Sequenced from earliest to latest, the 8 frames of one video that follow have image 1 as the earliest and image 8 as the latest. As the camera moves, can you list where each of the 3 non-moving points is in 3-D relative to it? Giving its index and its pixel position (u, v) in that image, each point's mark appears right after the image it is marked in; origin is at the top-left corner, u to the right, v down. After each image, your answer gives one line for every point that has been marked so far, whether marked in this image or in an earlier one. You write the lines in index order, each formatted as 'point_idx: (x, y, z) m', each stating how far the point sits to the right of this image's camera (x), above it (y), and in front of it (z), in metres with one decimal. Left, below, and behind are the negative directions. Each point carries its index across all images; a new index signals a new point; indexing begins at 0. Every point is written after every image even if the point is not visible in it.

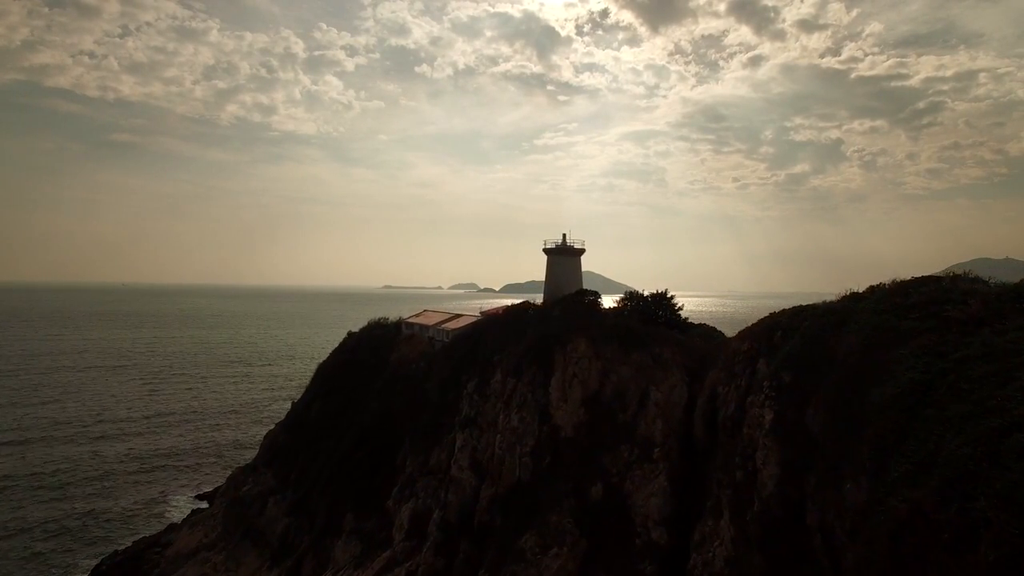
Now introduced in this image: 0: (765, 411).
0: (+8.9, -4.3, +19.4) m
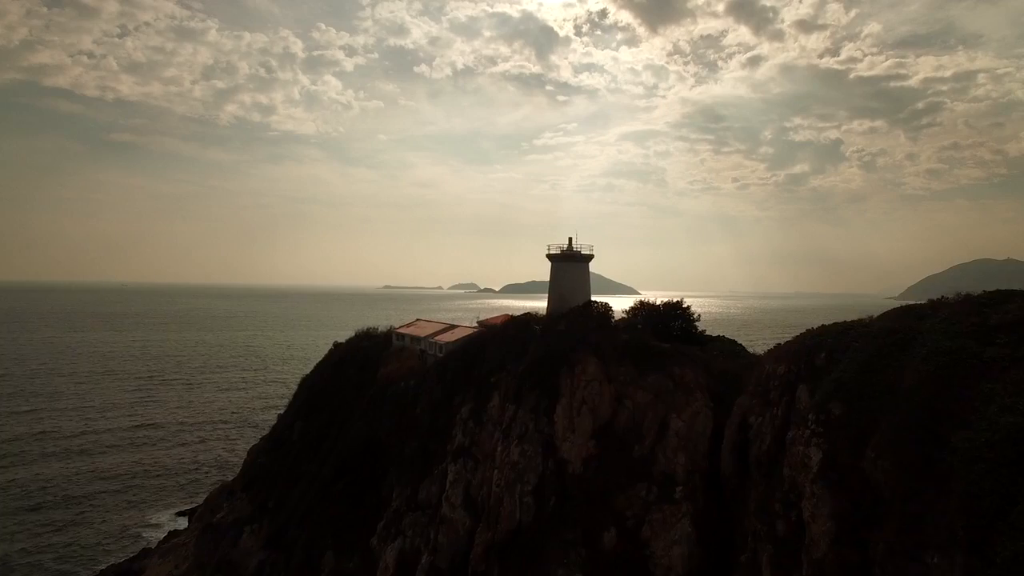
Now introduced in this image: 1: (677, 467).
0: (+8.9, -4.8, +16.3) m
1: (+6.0, -6.5, +19.8) m
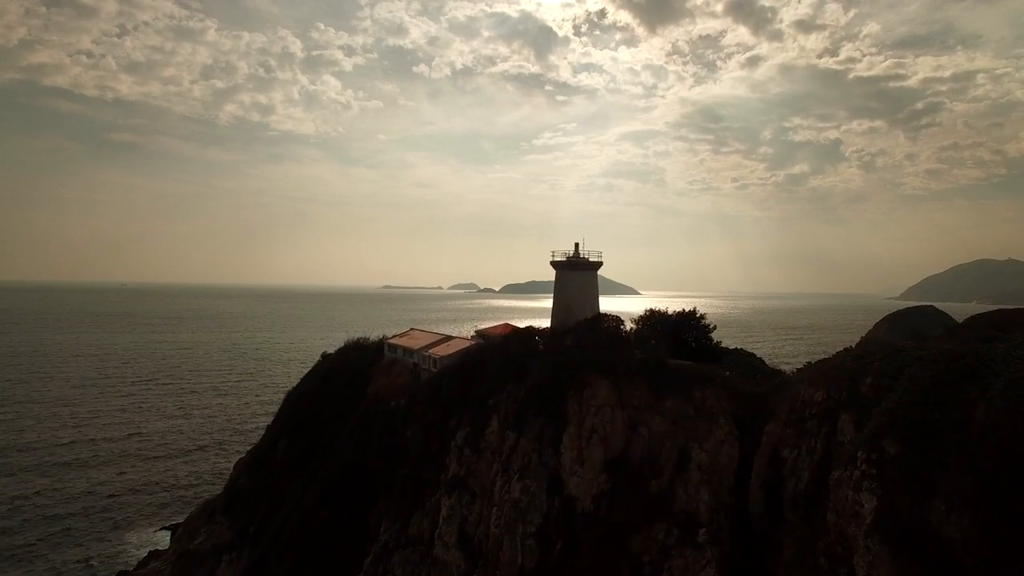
0: (+8.9, -5.3, +14.0) m
1: (+6.0, -7.0, +17.4) m
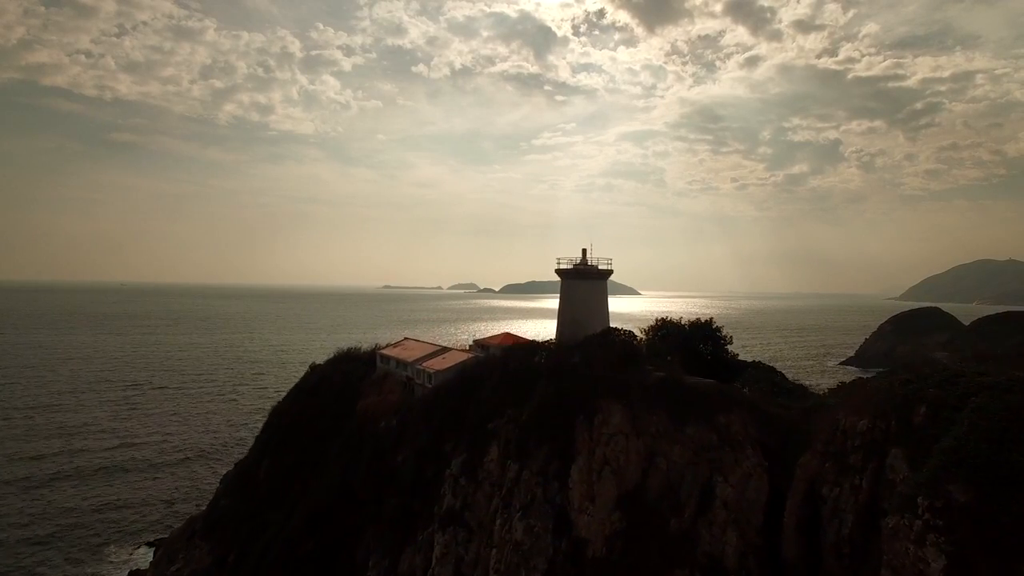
0: (+9.0, -5.7, +11.9) m
1: (+6.1, -7.4, +15.3) m
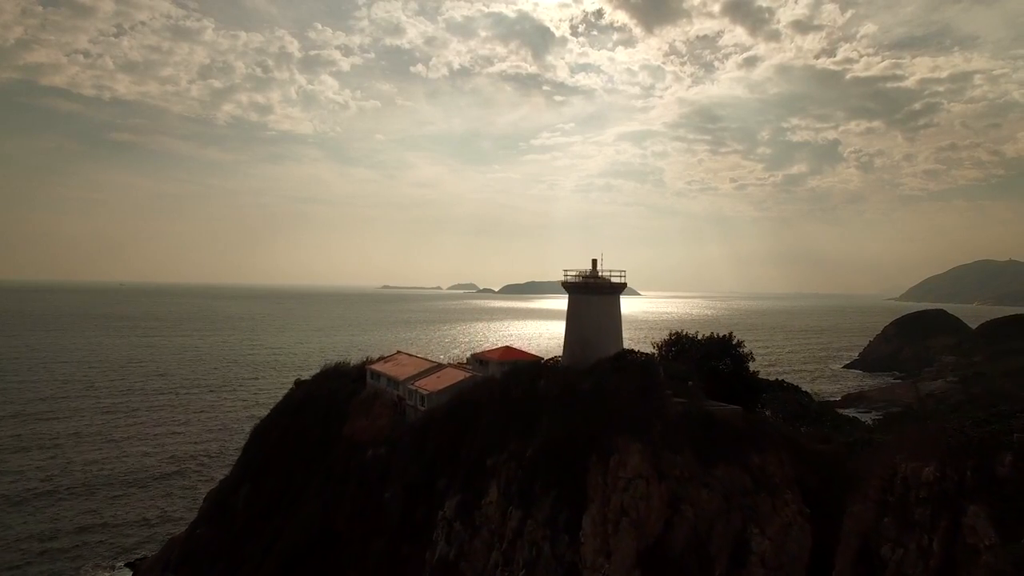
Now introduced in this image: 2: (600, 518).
0: (+9.3, -6.3, +10.0) m
1: (+6.4, -7.9, +13.4) m
2: (+2.6, -6.3, +15.1) m
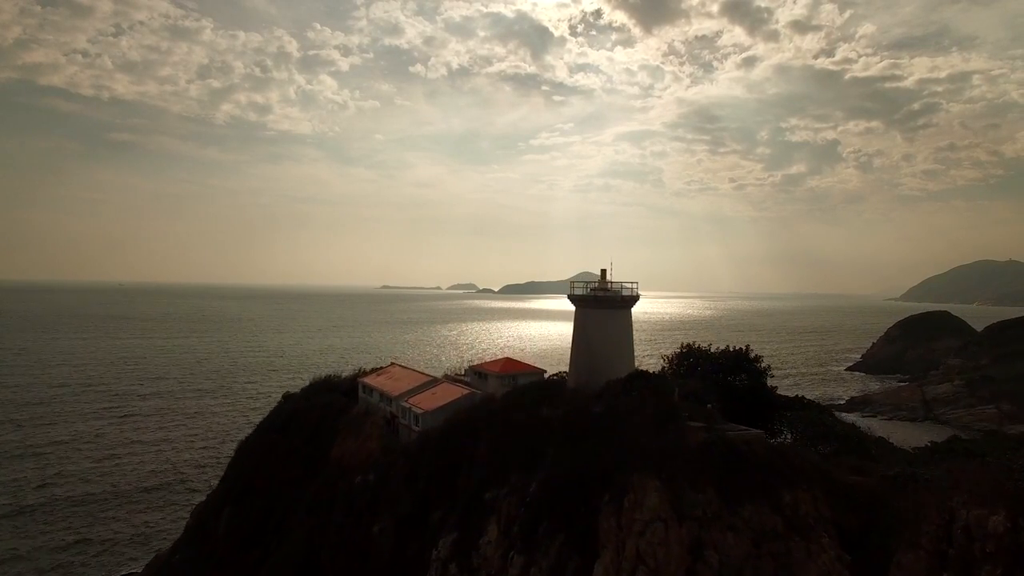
0: (+9.8, -6.5, +9.3) m
1: (+6.9, -8.2, +12.7) m
2: (+3.1, -6.5, +14.4) m
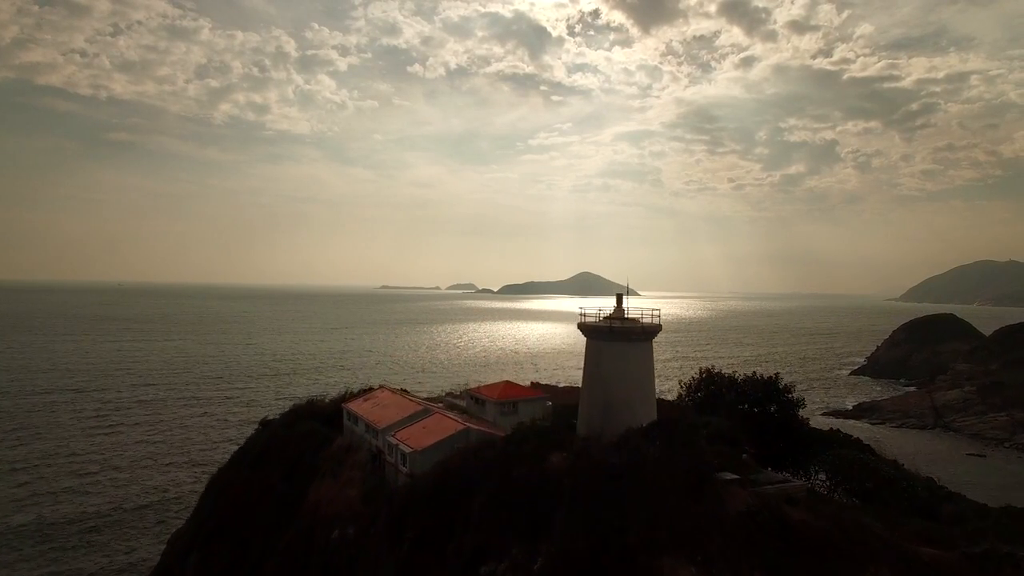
0: (+10.6, -7.0, +7.9) m
1: (+7.6, -8.7, +11.3) m
2: (+3.9, -7.0, +12.9) m
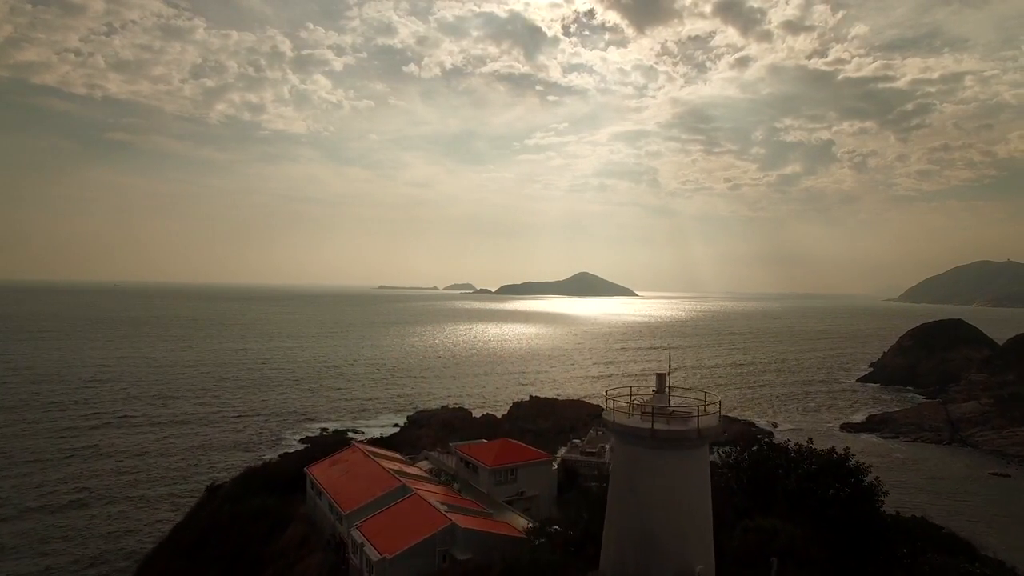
0: (+11.6, -8.2, +4.9) m
1: (+8.7, -9.8, +8.3) m
2: (+4.9, -8.2, +9.9) m
